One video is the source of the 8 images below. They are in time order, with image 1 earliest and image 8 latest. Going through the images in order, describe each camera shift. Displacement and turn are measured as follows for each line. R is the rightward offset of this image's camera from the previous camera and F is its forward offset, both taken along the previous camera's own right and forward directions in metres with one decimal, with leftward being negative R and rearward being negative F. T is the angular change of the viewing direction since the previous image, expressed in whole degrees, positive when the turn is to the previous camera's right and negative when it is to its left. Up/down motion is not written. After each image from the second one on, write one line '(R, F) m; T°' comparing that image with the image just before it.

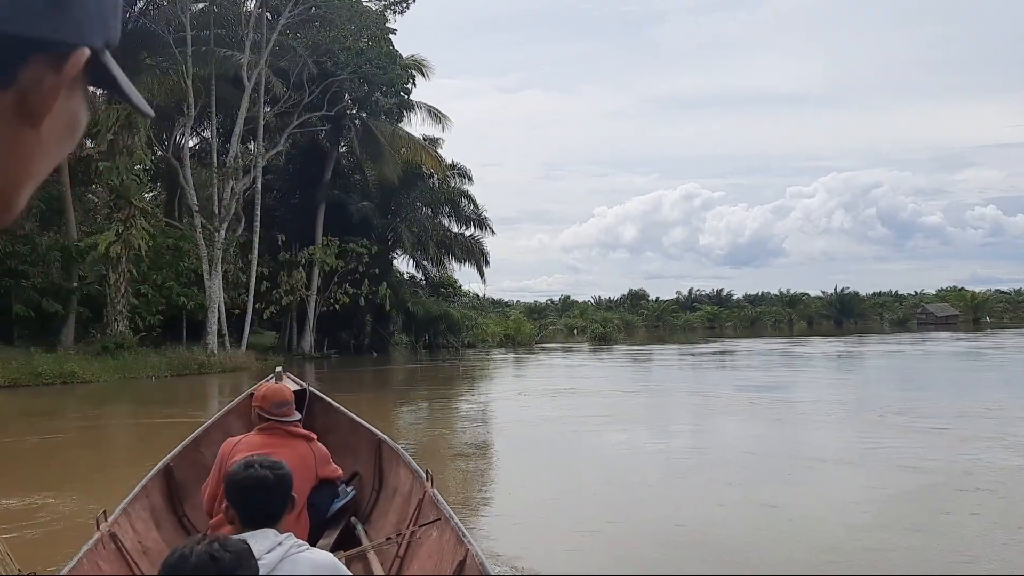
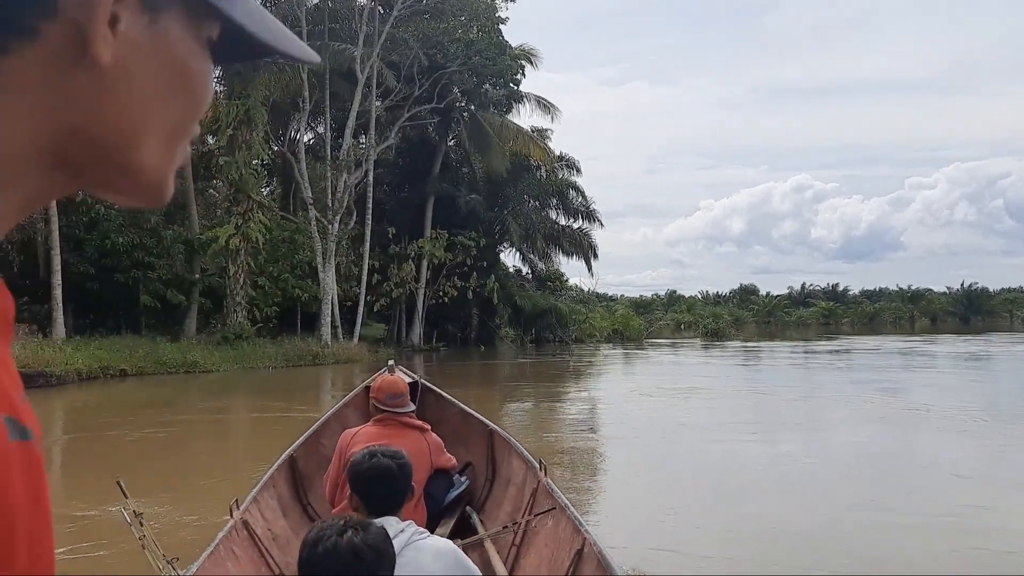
(-0.1, +0.3) m; -8°
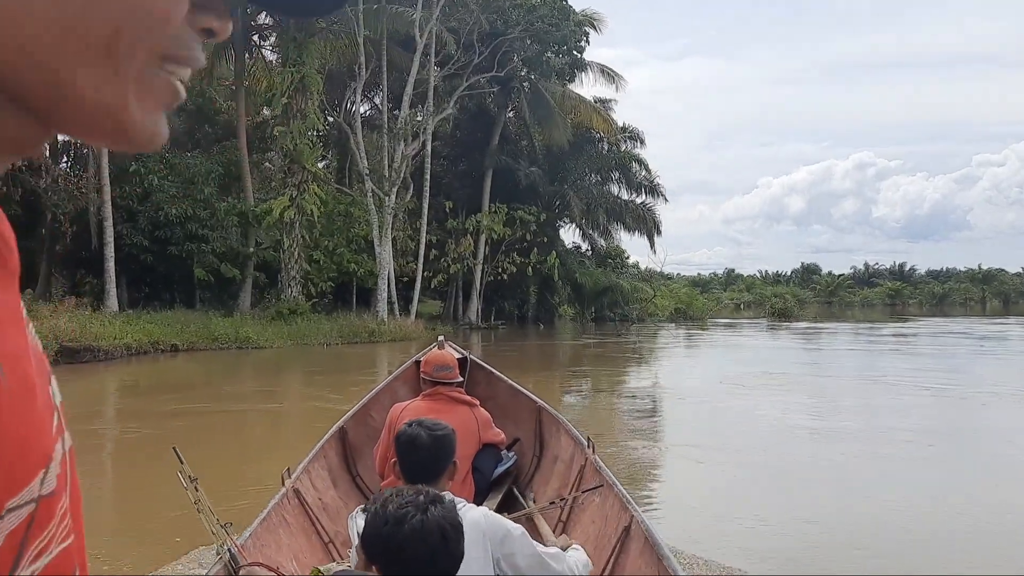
(-0.1, +0.5) m; -4°
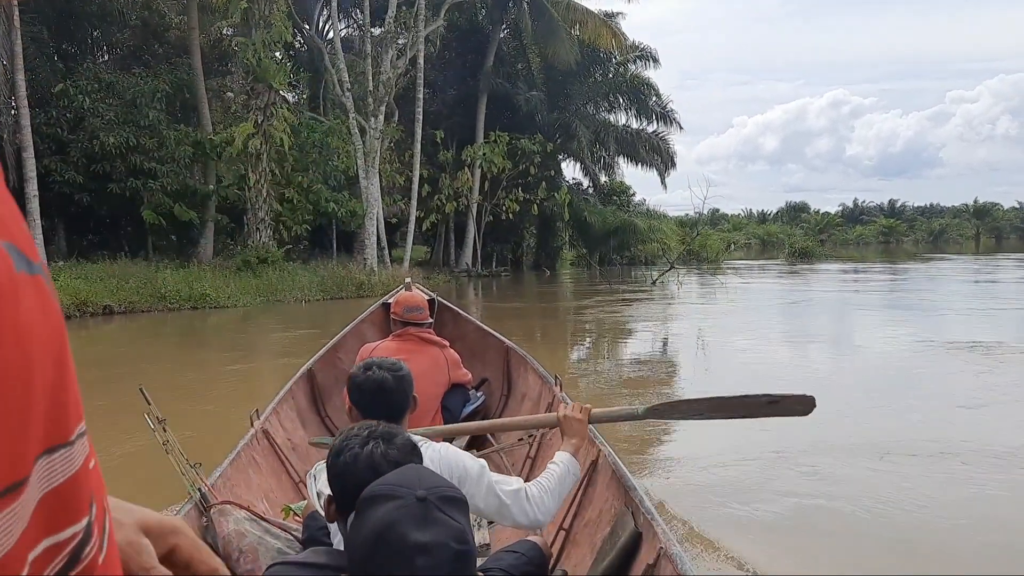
(-0.3, +1.4) m; +2°
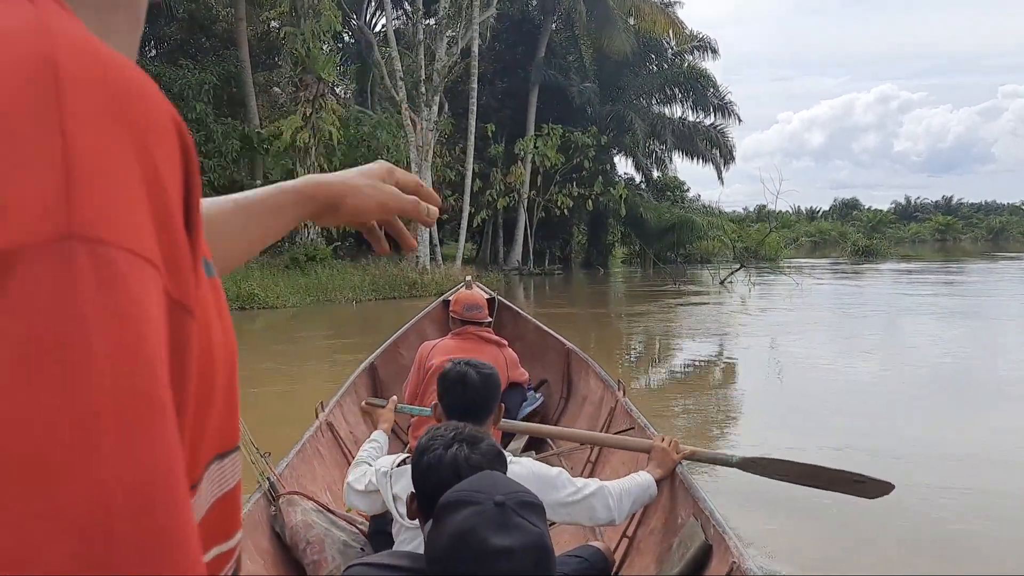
(-0.2, +0.4) m; -3°
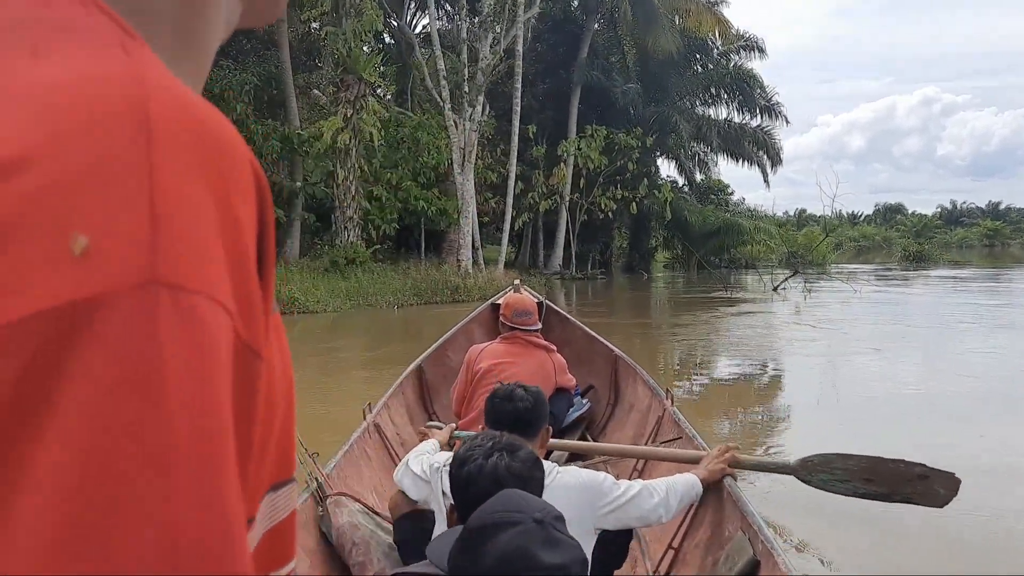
(-0.1, +0.2) m; -2°
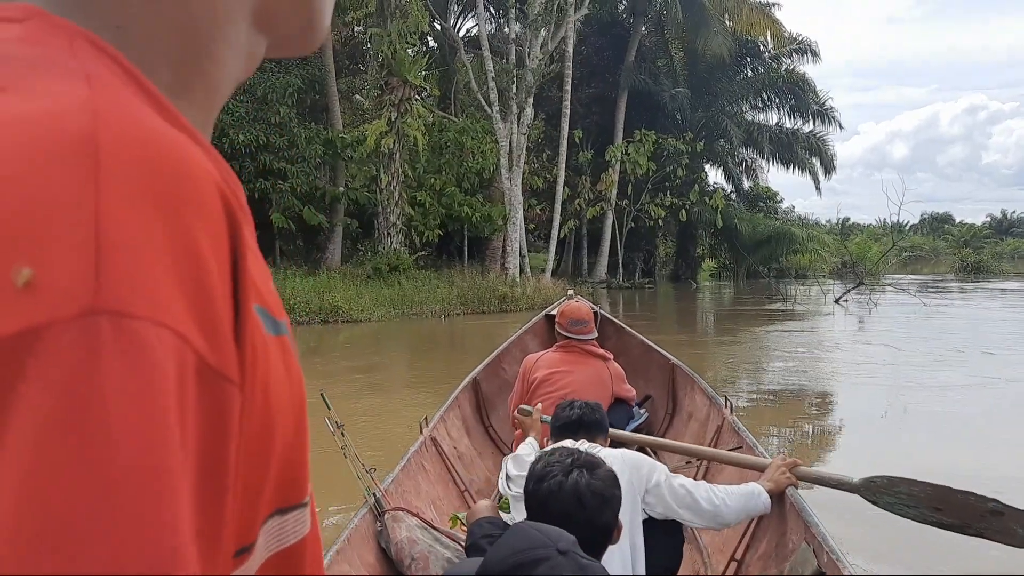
(-0.1, +0.3) m; -3°
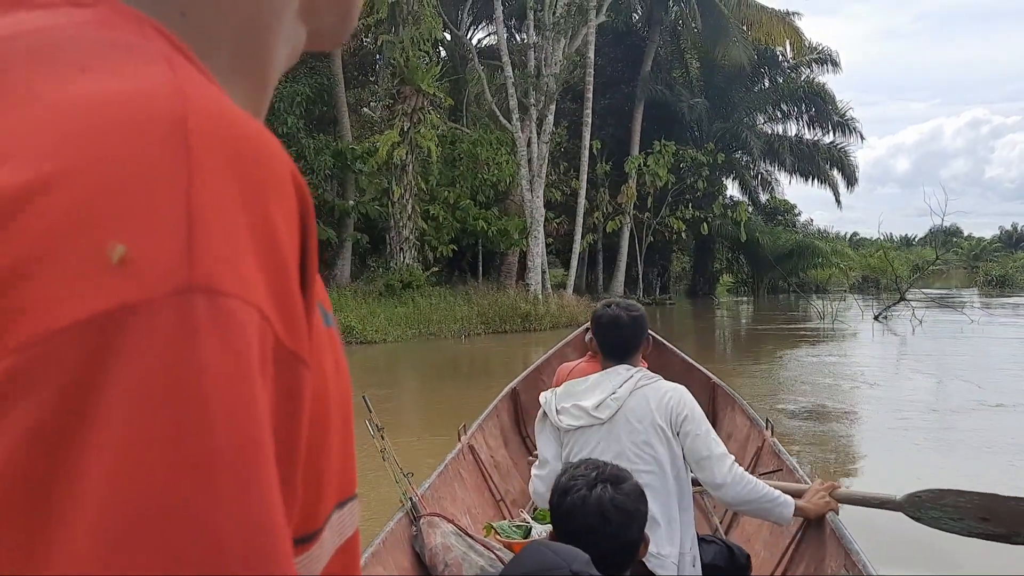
(-0.1, +0.3) m; 0°
